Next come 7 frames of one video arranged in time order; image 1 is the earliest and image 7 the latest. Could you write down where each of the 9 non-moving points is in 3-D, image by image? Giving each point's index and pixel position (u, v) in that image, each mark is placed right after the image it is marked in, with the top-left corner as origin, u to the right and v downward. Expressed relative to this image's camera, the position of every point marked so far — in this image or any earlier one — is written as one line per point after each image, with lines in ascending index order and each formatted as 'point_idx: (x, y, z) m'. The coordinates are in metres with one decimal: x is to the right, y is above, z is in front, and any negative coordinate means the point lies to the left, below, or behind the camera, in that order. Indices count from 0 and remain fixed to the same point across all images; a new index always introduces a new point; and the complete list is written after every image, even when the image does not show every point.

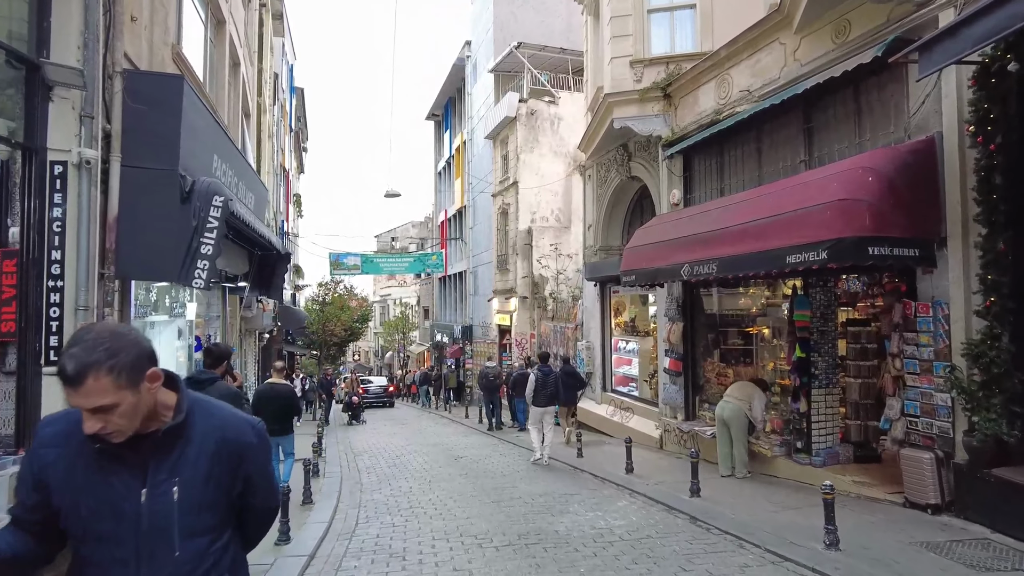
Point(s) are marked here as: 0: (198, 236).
0: (-2.9, +0.5, +5.7) m
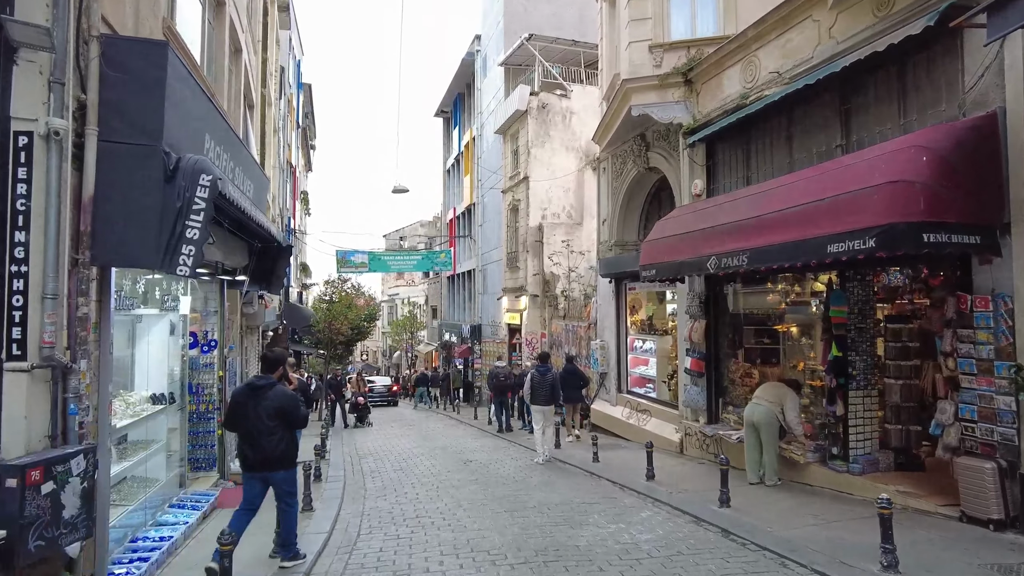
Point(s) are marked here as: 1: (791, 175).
0: (-2.7, +0.6, +5.2) m
1: (+3.8, +1.5, +8.4) m
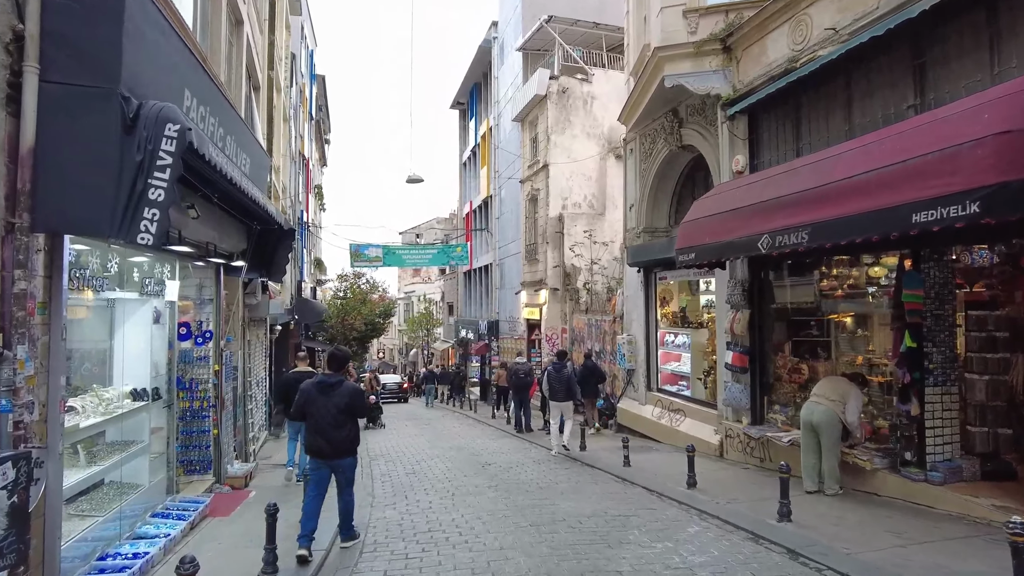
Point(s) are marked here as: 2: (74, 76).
0: (-2.5, +0.8, +4.3) m
1: (+4.1, +1.7, +7.3) m
2: (-3.0, +1.4, +4.2) m
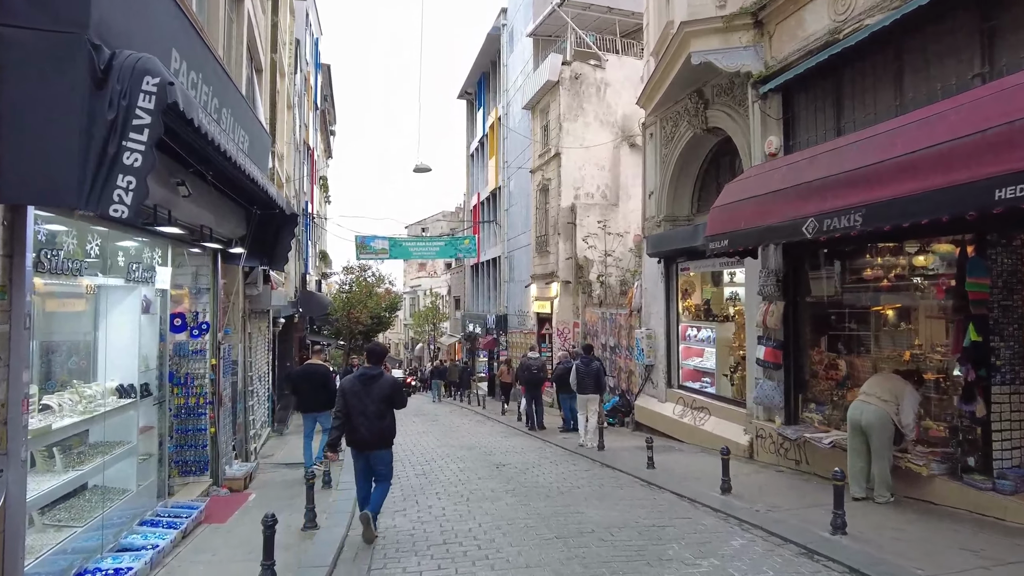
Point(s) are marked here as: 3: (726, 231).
0: (-2.3, +0.9, +3.6) m
1: (+4.3, +1.9, +6.6) m
2: (-2.8, +1.6, +3.6) m
3: (+3.0, +0.8, +8.7) m
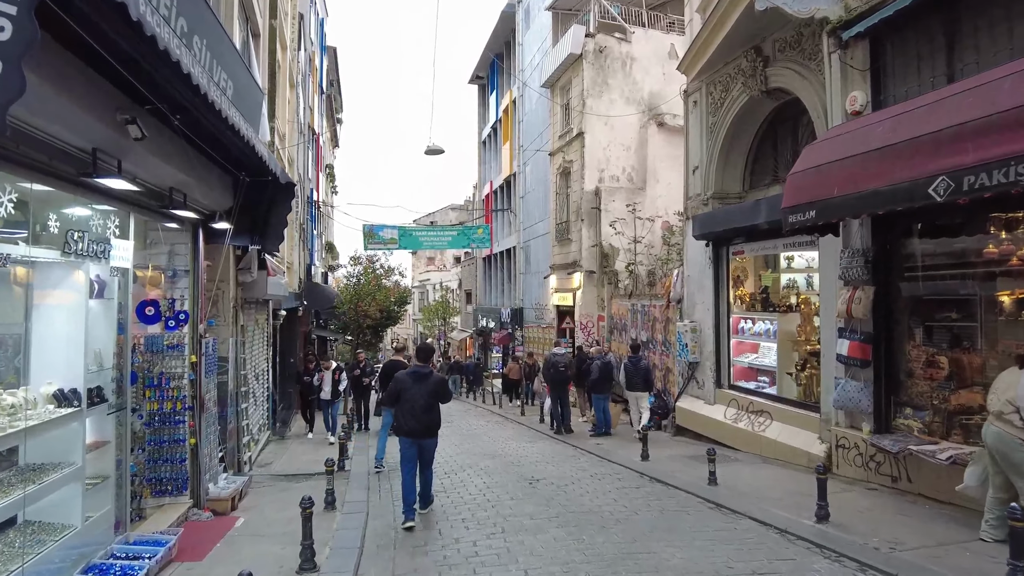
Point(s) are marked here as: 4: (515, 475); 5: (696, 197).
0: (-1.9, +1.1, +2.2) m
1: (+4.7, +2.1, +5.1) m
2: (-2.4, +1.7, +2.2) m
3: (+3.4, +1.0, +7.2) m
4: (0.0, -2.6, +8.7) m
5: (+3.5, +1.8, +12.0) m
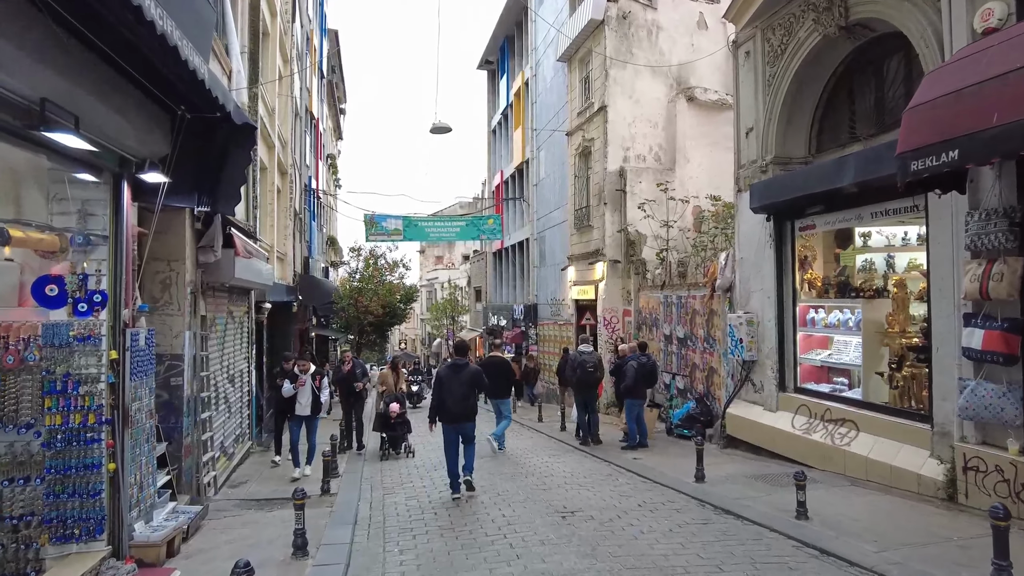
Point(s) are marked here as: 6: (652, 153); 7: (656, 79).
0: (-1.7, +1.3, +0.4) m
1: (+5.0, +2.3, +3.2) m
2: (-2.2, +2.0, +0.4) m
3: (+3.7, +1.3, +5.3) m
4: (+0.3, -2.4, +6.8) m
5: (+3.9, +2.0, +10.1) m
6: (+4.0, +3.8, +17.4) m
7: (+4.1, +6.0, +17.6) m
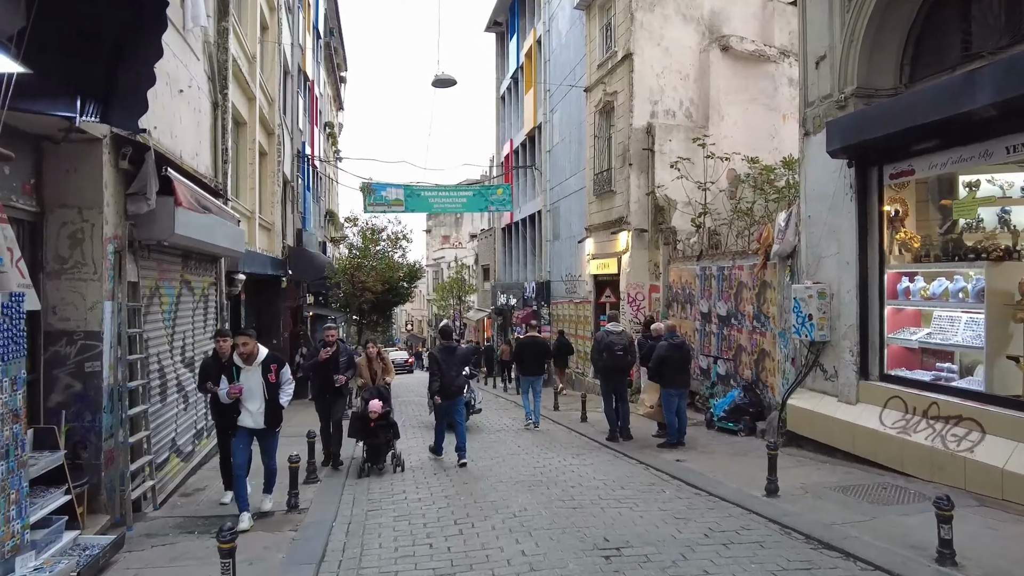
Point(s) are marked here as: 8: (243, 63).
0: (-1.6, +1.5, -1.5) m
1: (+5.1, +2.6, +1.2) m
2: (-2.1, +2.2, -1.5) m
3: (+3.9, +1.6, +3.4) m
4: (+0.5, -2.0, +5.1) m
5: (+4.1, +2.5, +8.2) m
6: (+4.3, +4.5, +15.4) m
7: (+4.4, +6.6, +15.5) m
8: (-5.5, +4.6, +12.8) m
